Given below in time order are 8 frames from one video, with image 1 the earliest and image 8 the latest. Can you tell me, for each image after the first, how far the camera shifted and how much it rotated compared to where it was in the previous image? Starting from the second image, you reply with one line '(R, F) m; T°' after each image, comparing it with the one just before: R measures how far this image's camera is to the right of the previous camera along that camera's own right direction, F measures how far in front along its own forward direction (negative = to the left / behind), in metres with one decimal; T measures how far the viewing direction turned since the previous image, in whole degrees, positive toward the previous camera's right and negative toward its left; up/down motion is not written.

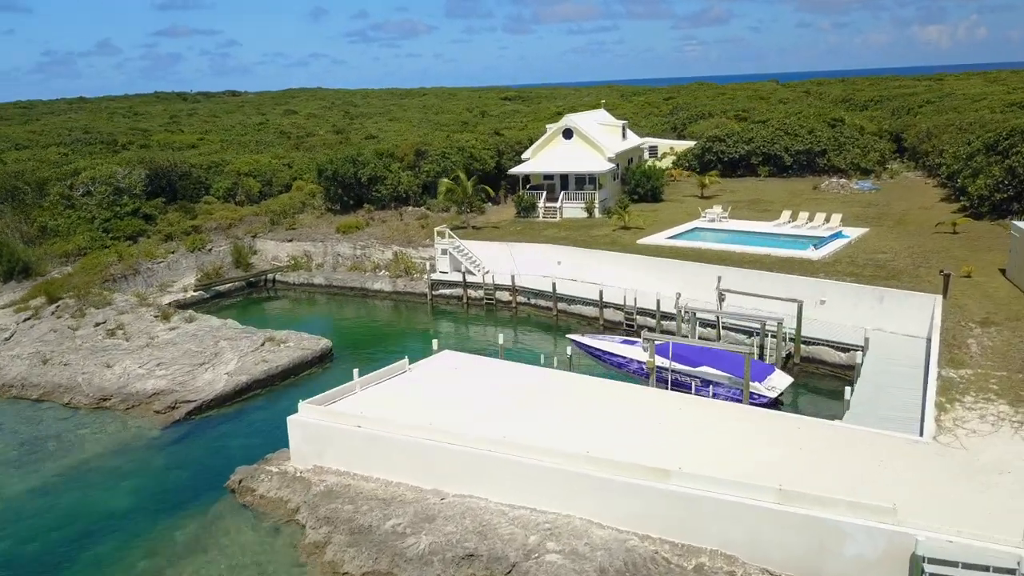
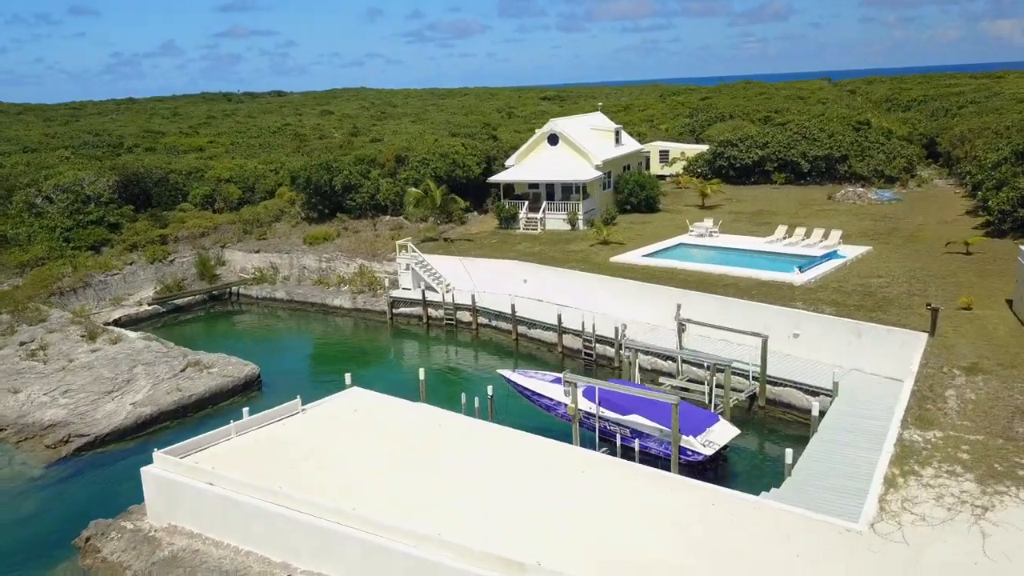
(+3.3, +2.7) m; -4°
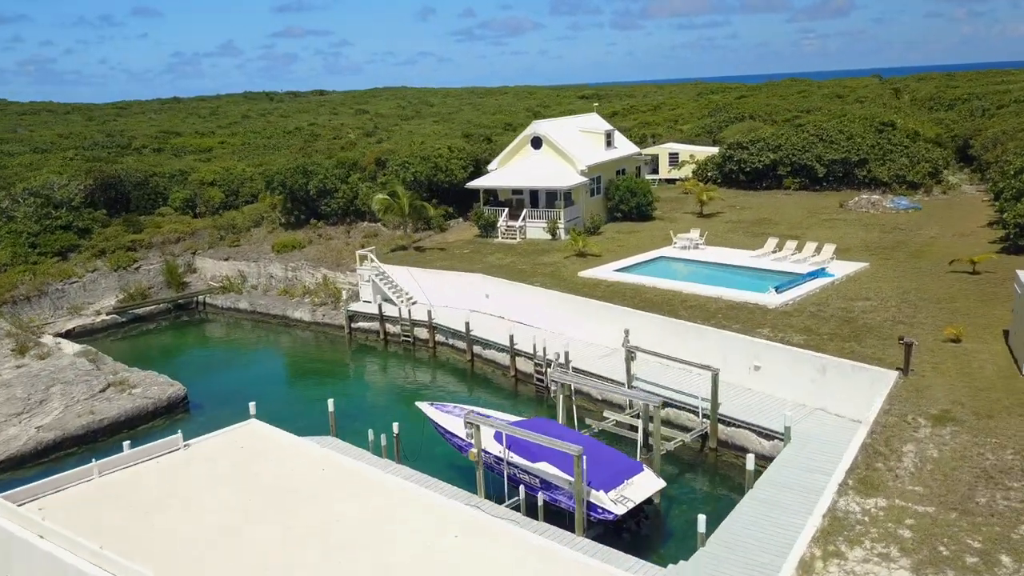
(+3.0, +2.2) m; -3°
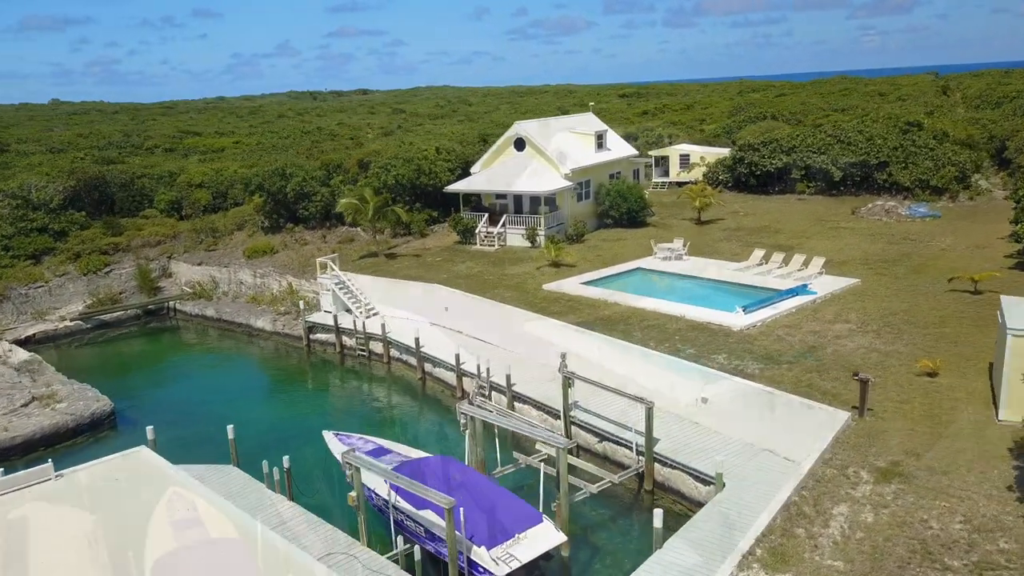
(+2.8, +1.9) m; -4°
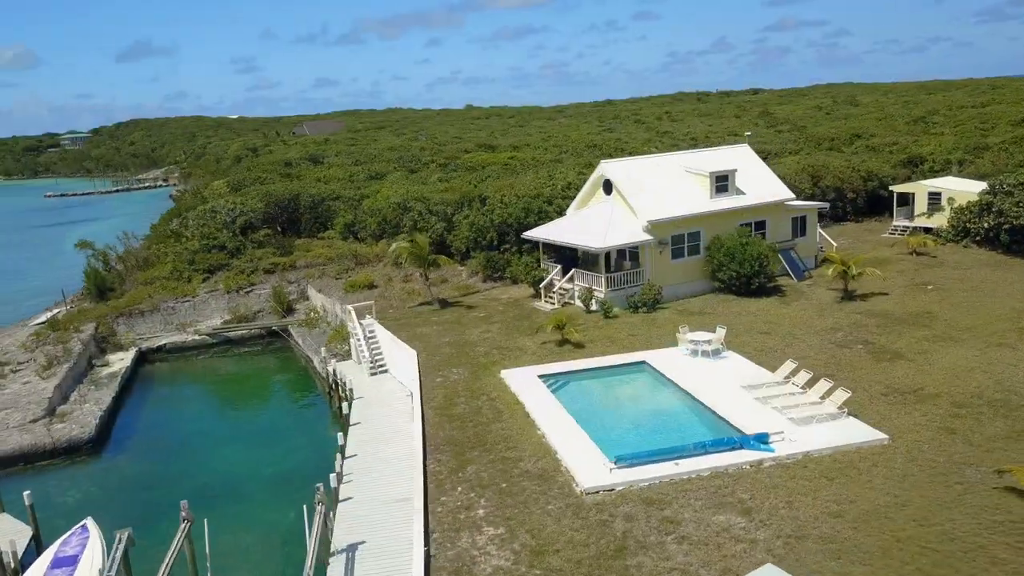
(+5.3, +2.2) m; -12°
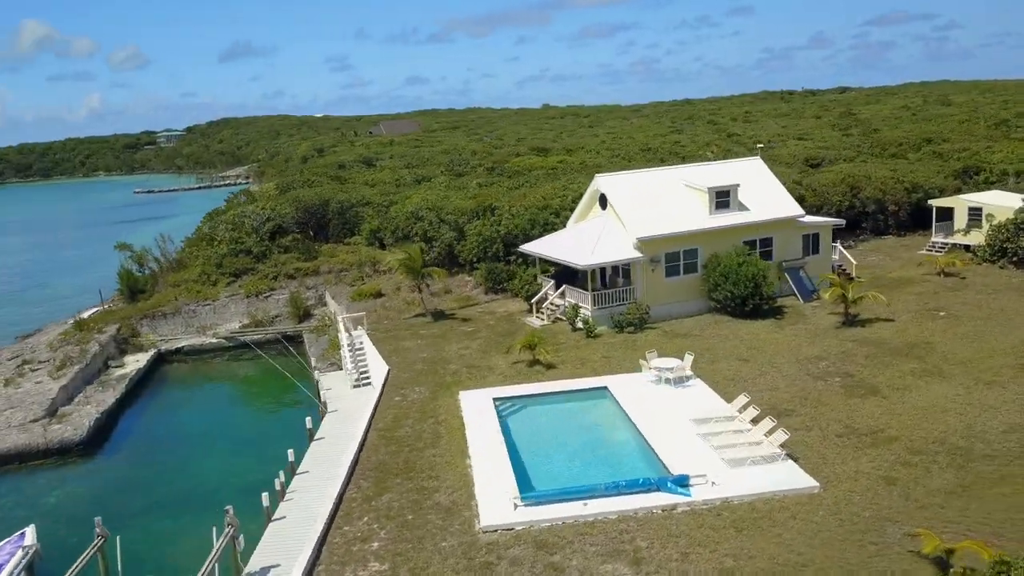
(+3.0, +0.5) m; -6°
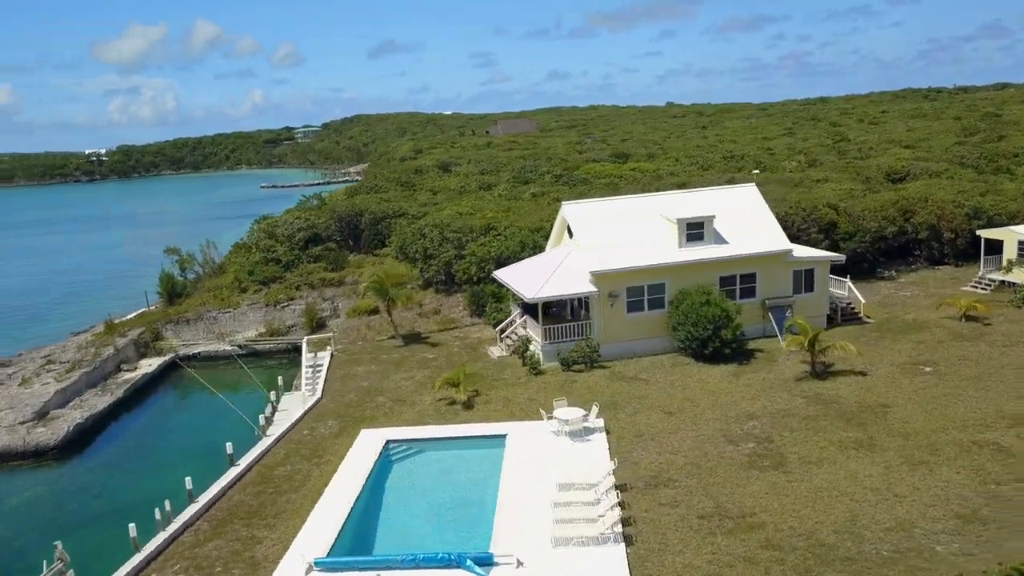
(+5.4, +1.3) m; -10°
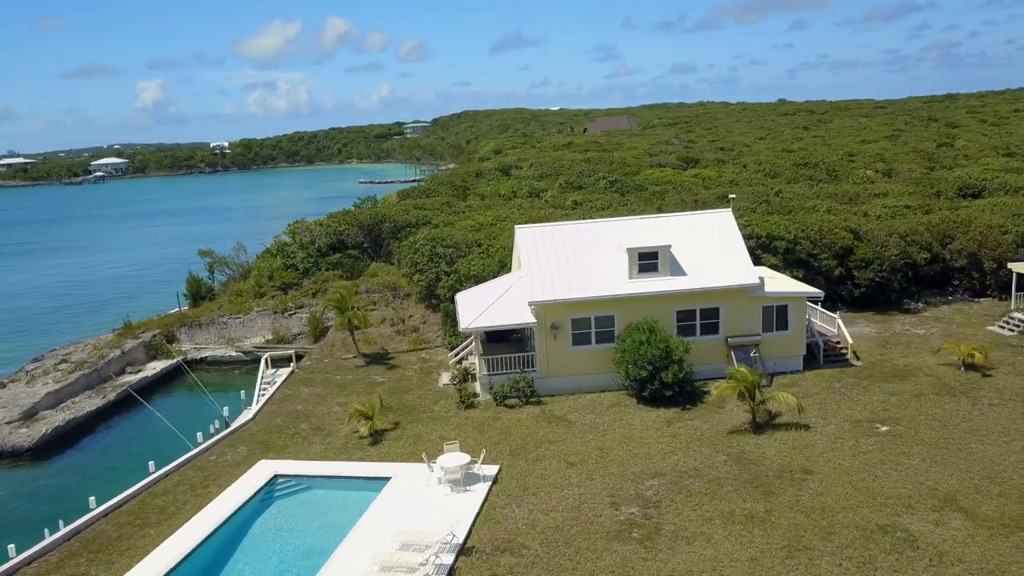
(+4.9, +1.4) m; -8°
